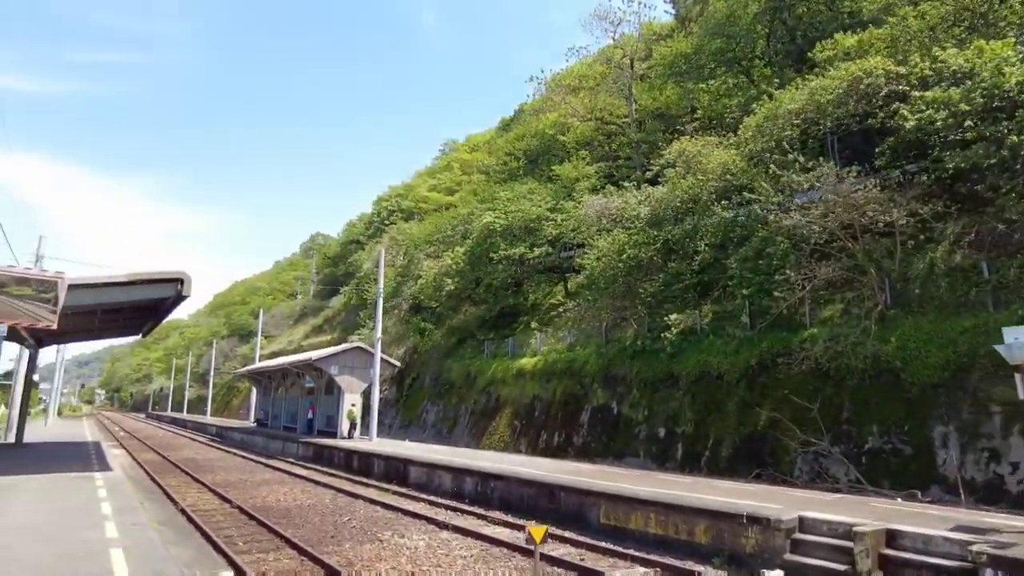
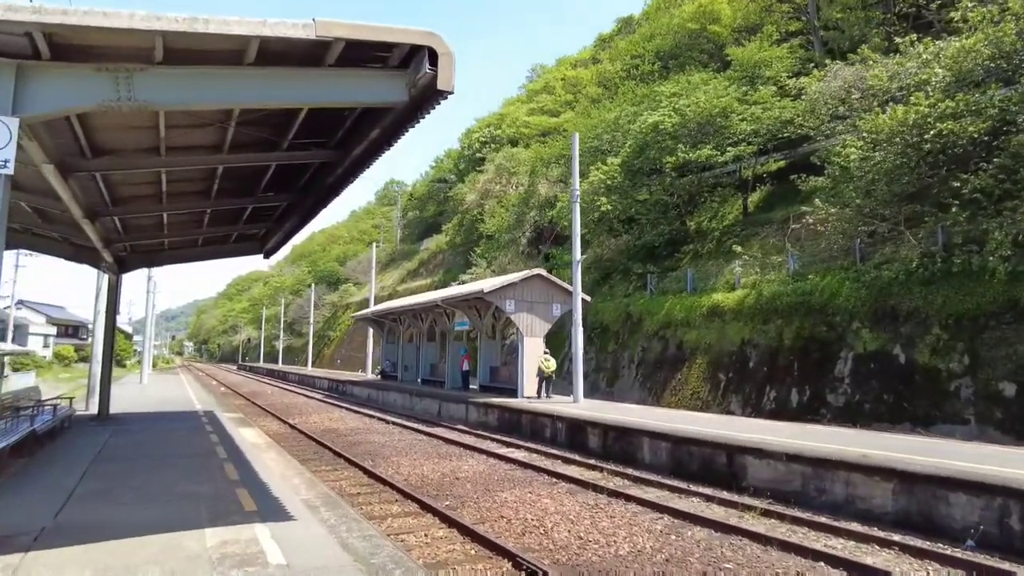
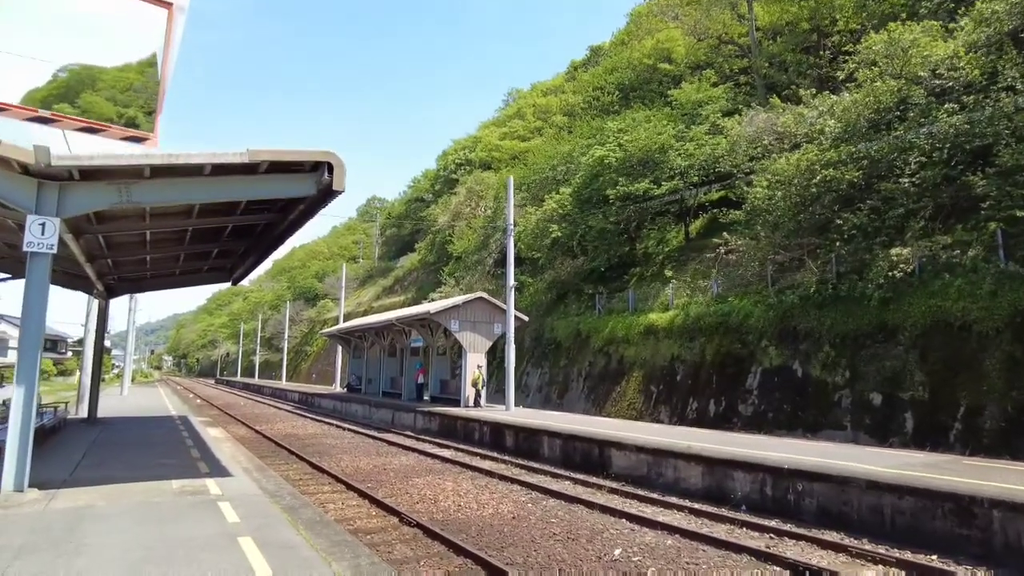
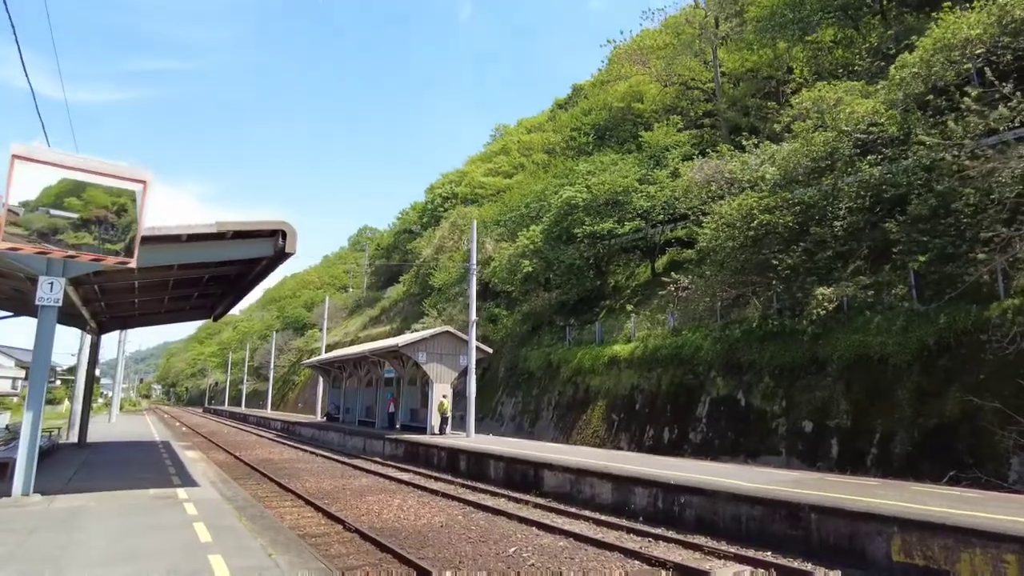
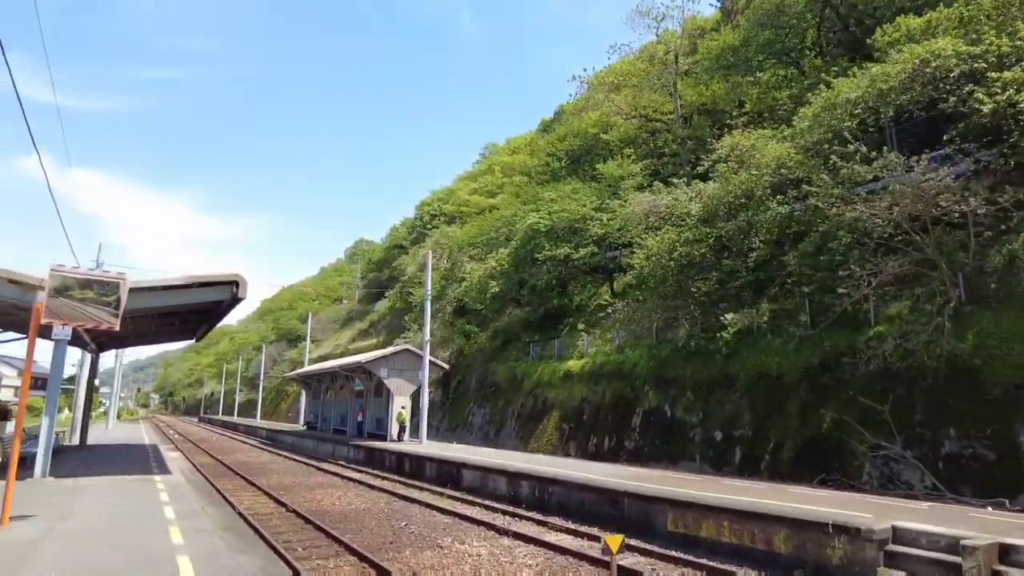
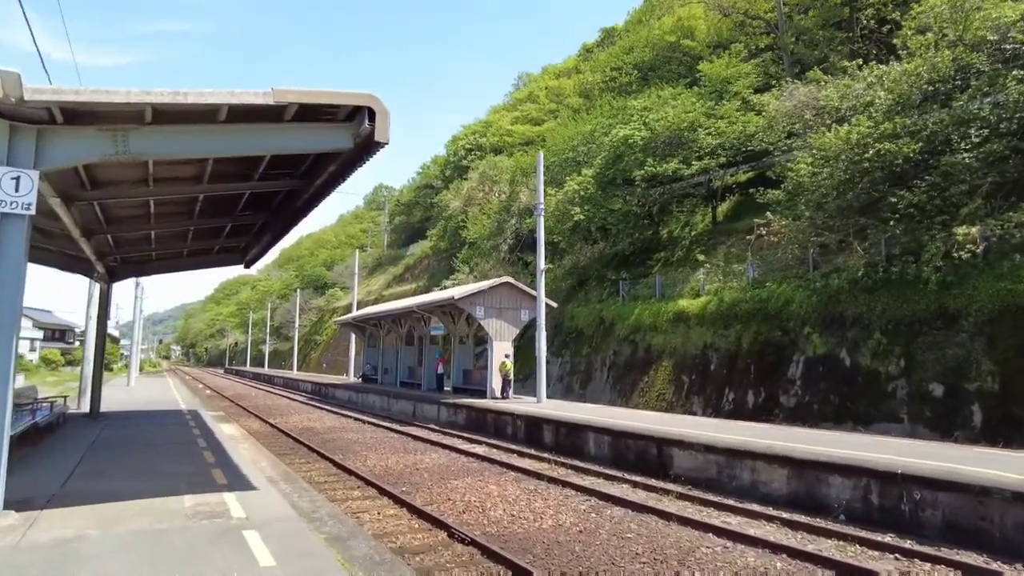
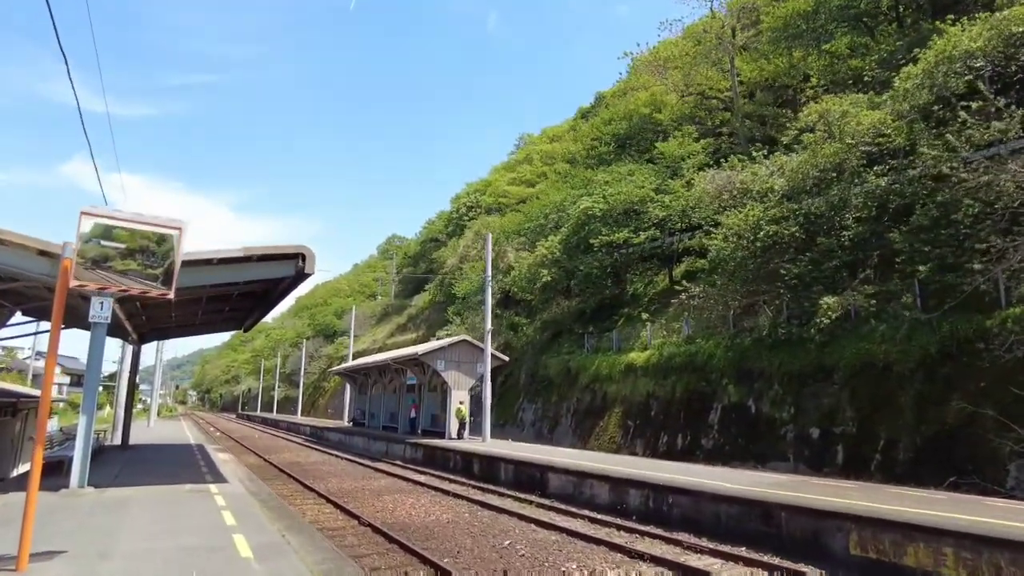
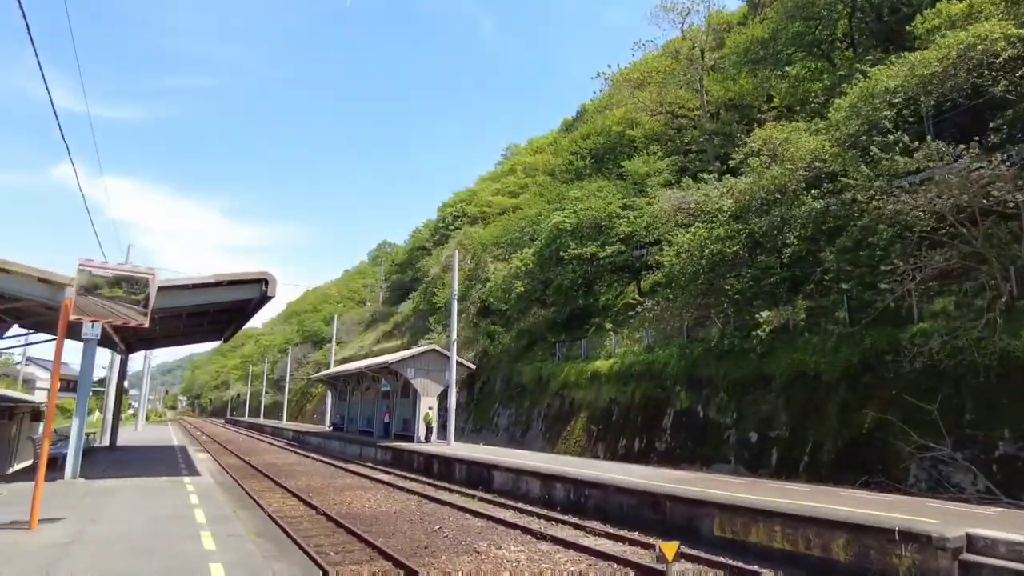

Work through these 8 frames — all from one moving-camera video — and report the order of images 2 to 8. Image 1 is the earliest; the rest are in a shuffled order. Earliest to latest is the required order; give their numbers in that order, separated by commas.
5, 8, 7, 4, 3, 6, 2
